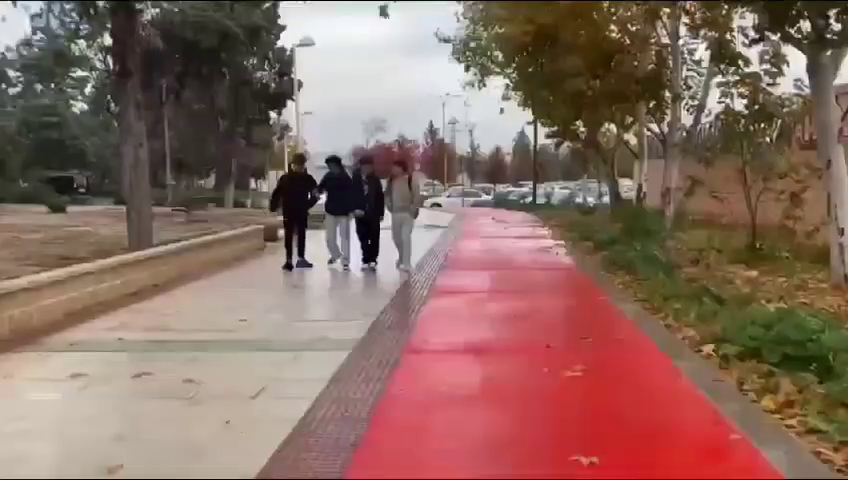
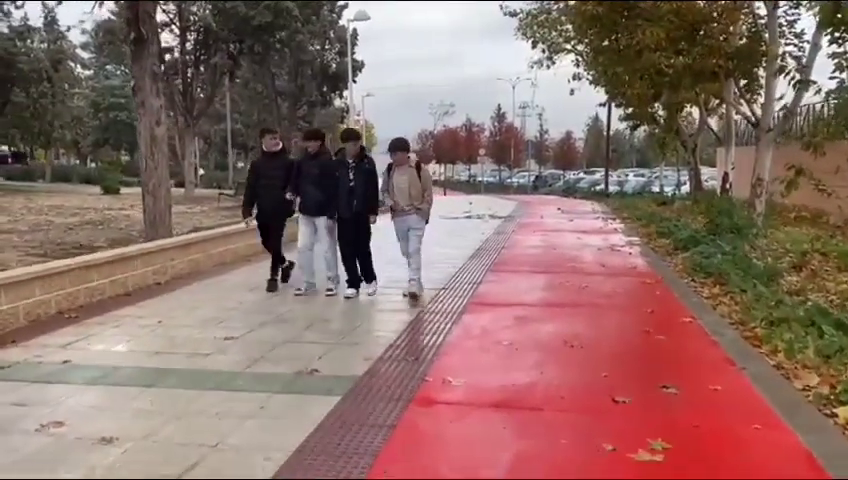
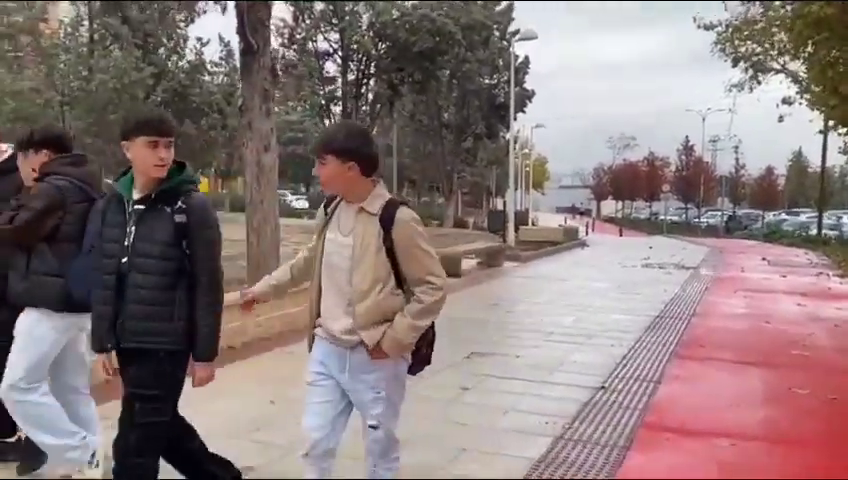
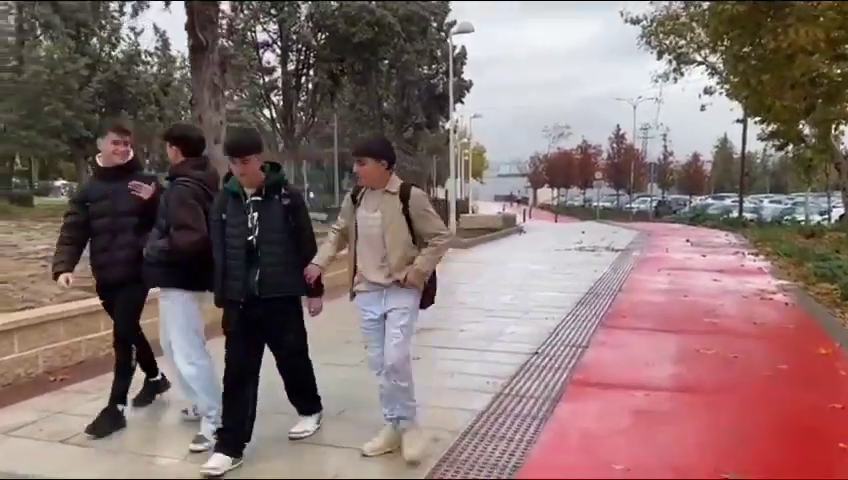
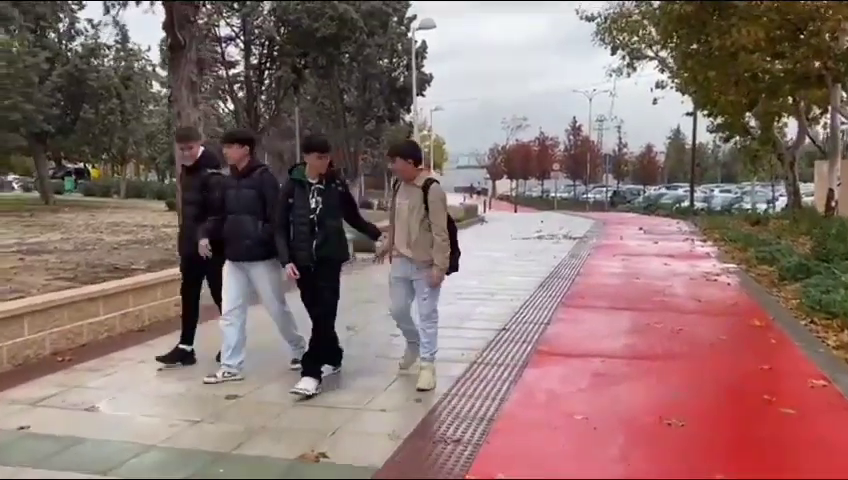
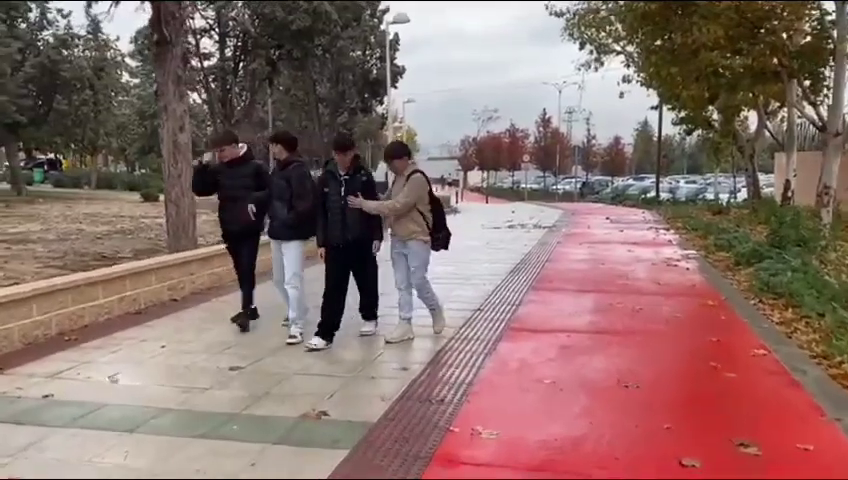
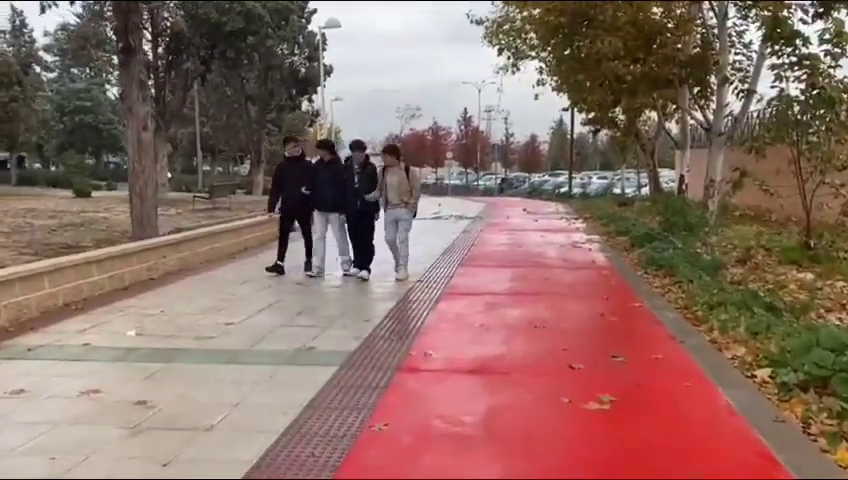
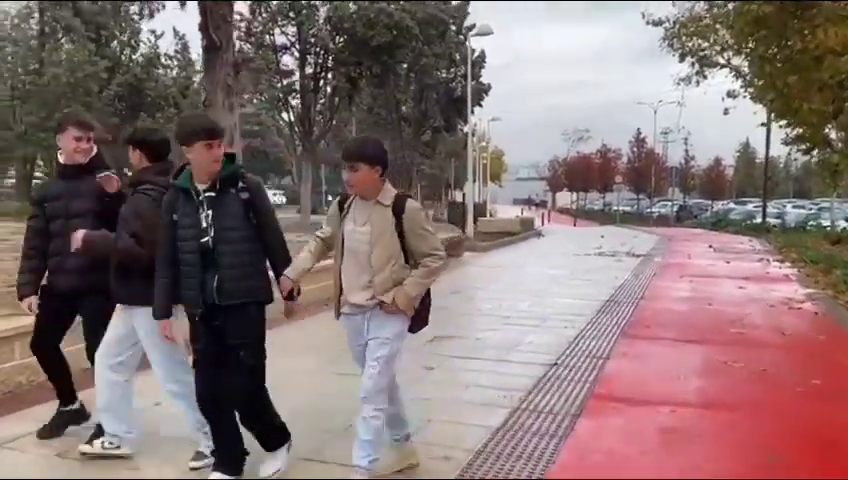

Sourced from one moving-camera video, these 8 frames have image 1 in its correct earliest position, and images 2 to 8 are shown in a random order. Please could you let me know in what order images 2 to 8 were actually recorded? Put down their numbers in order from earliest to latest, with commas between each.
7, 2, 6, 5, 4, 8, 3
